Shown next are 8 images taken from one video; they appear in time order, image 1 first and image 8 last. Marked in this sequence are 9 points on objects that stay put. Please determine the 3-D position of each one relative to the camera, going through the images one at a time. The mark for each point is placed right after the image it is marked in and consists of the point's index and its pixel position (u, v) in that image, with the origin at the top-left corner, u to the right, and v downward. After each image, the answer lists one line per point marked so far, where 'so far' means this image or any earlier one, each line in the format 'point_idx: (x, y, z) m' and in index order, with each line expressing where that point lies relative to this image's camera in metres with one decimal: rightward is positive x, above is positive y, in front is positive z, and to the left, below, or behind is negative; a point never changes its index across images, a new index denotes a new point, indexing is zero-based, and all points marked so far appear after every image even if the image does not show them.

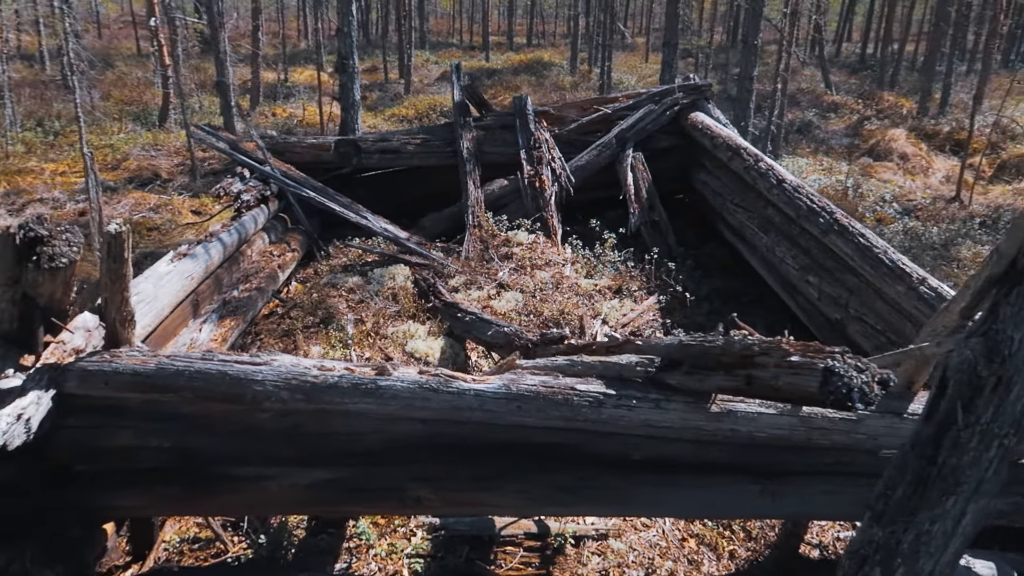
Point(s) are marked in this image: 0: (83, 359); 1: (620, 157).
0: (-1.7, -0.3, +3.1) m
1: (+1.2, +1.5, +8.9) m
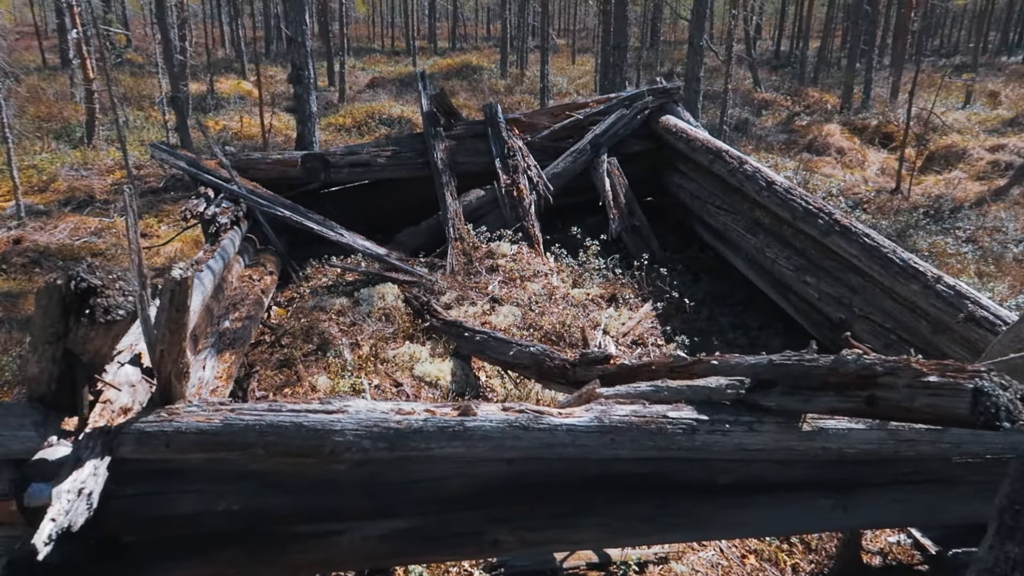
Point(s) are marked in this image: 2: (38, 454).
0: (-1.3, -0.5, +2.7) m
1: (+0.9, +1.4, +8.8) m
2: (-1.6, -0.6, +2.7) m
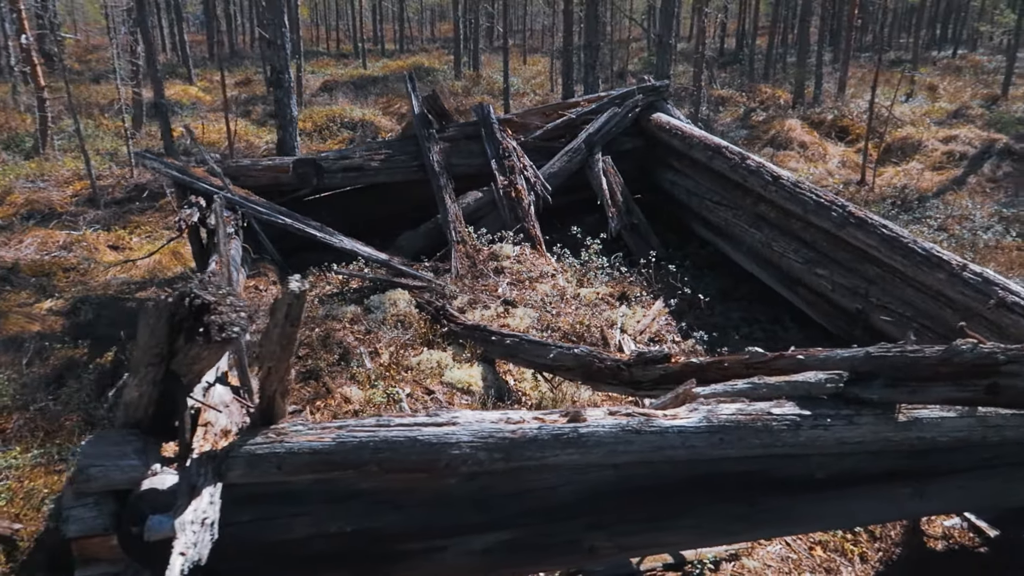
0: (-0.9, -0.5, +2.6) m
1: (+0.9, +1.4, +8.8) m
2: (-1.2, -0.6, +2.5) m
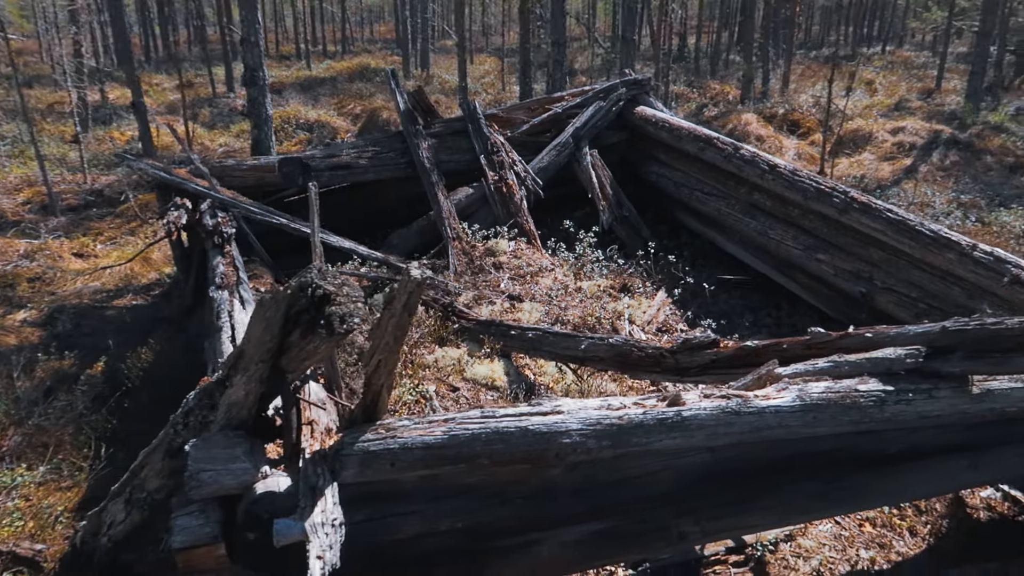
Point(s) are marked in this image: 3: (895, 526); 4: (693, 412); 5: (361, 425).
0: (-0.5, -0.5, +2.5) m
1: (+0.7, +1.5, +8.8) m
2: (-0.8, -0.6, +2.4) m
3: (+2.0, -1.3, +4.2) m
4: (+0.7, -0.4, +2.8) m
5: (-0.5, -0.5, +2.6) m
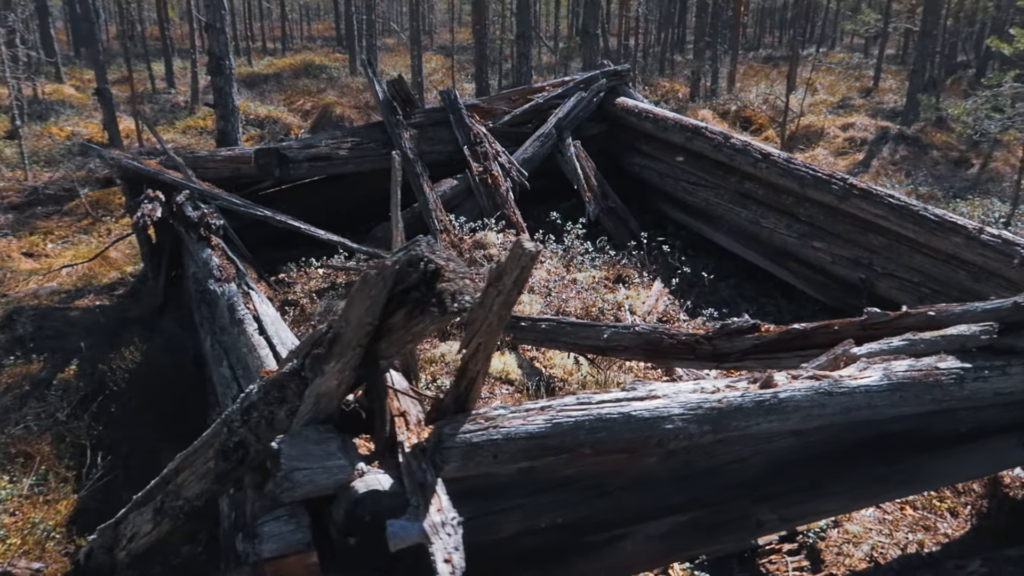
0: (-0.1, -0.4, +2.3) m
1: (+0.6, +1.6, +8.6) m
2: (-0.4, -0.5, +2.1) m
3: (+2.2, -1.2, +4.1) m
4: (+0.9, -0.4, +2.7) m
5: (-0.2, -0.4, +2.4) m
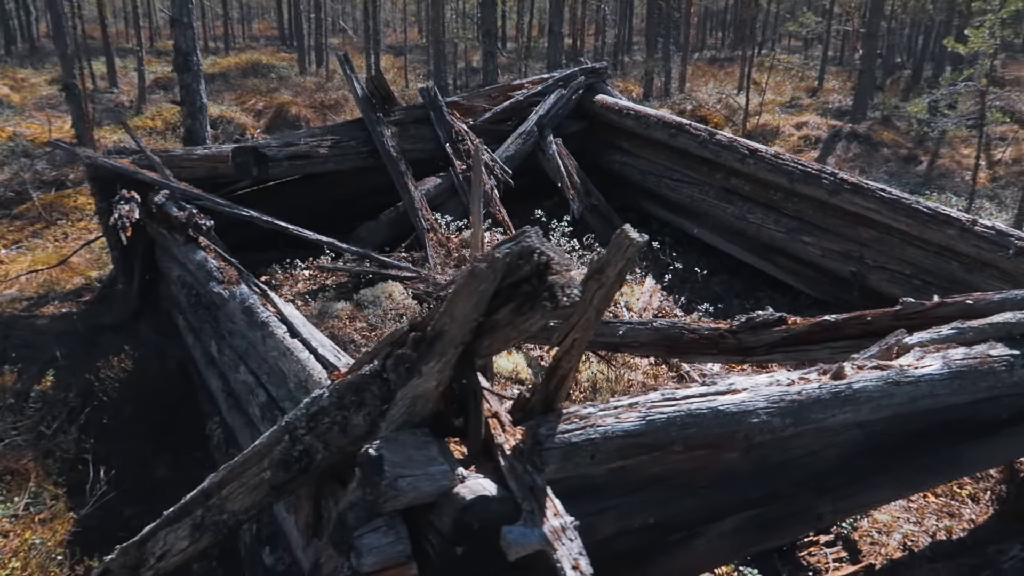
0: (+0.1, -0.4, +2.2) m
1: (+0.4, +1.6, +8.6) m
2: (-0.1, -0.5, +2.0) m
3: (+2.4, -1.1, +4.2) m
4: (+1.2, -0.3, +2.7) m
5: (+0.1, -0.4, +2.3) m
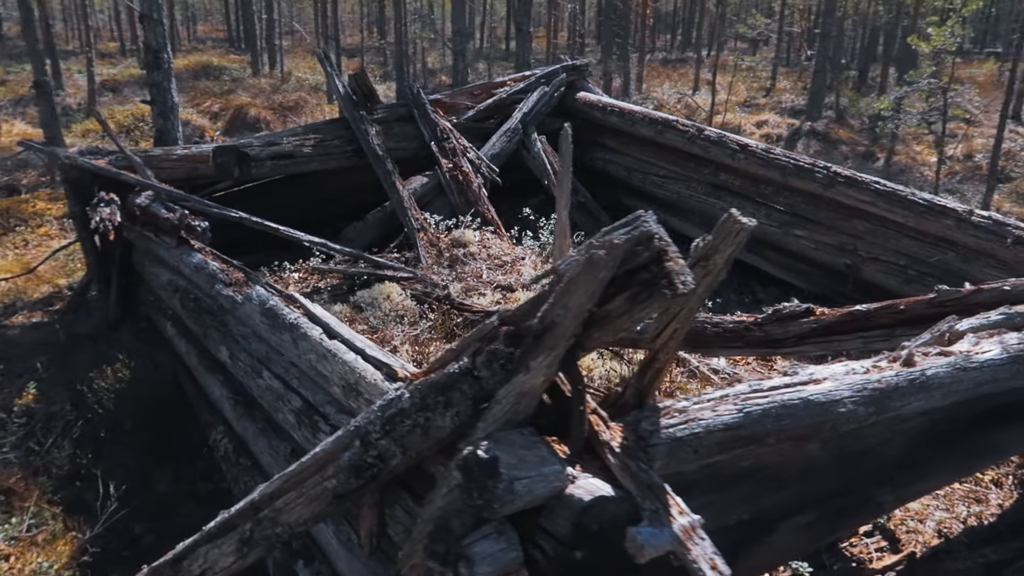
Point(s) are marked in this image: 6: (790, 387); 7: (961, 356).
0: (+0.4, -0.4, +2.1) m
1: (+0.2, +1.6, +8.5) m
2: (+0.1, -0.5, +1.9) m
3: (+2.5, -1.0, +4.3) m
4: (+1.4, -0.3, +2.7) m
5: (+0.3, -0.3, +2.2) m
6: (+0.8, -0.3, +2.4) m
7: (+1.6, -0.2, +2.8) m
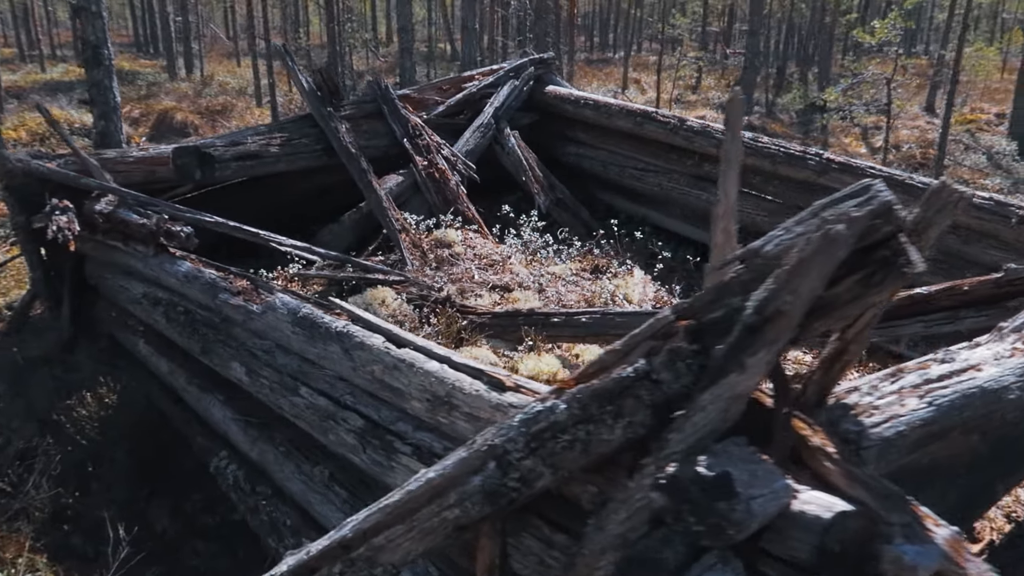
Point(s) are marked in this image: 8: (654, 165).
0: (+0.8, -0.3, +1.8) m
1: (-0.1, +1.6, +8.2) m
2: (+0.6, -0.5, +1.6) m
3: (+2.8, -0.9, +4.2) m
4: (+1.8, -0.2, +2.5) m
5: (+0.8, -0.3, +1.9) m
6: (+1.2, -0.2, +2.2) m
7: (+1.9, -0.2, +2.7) m
8: (+1.5, +1.3, +7.9) m
